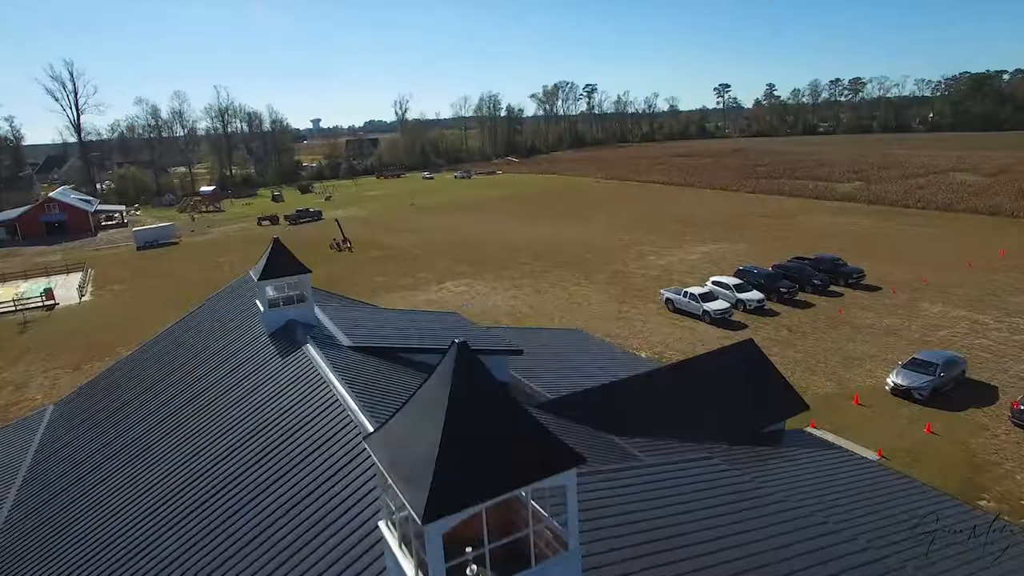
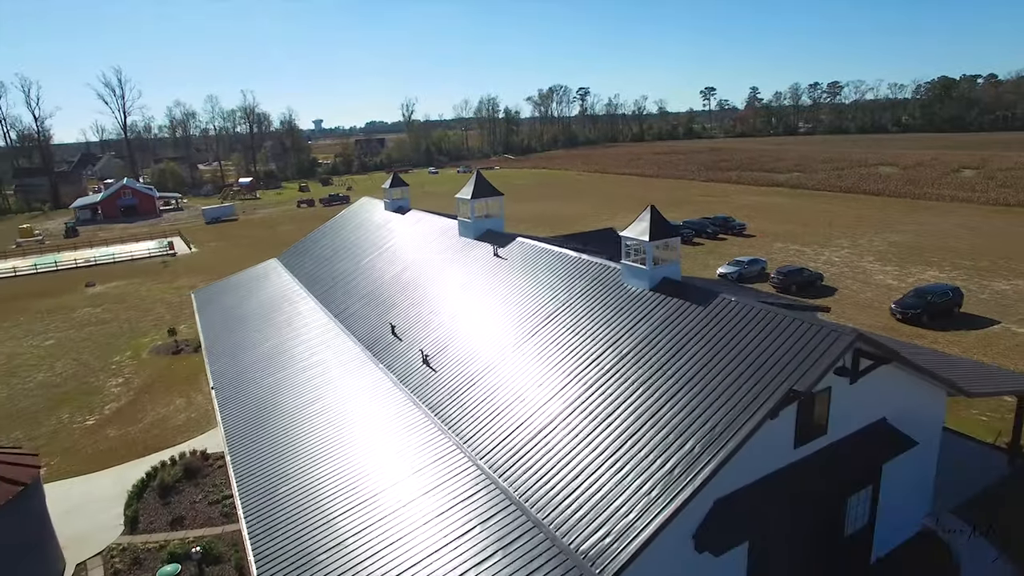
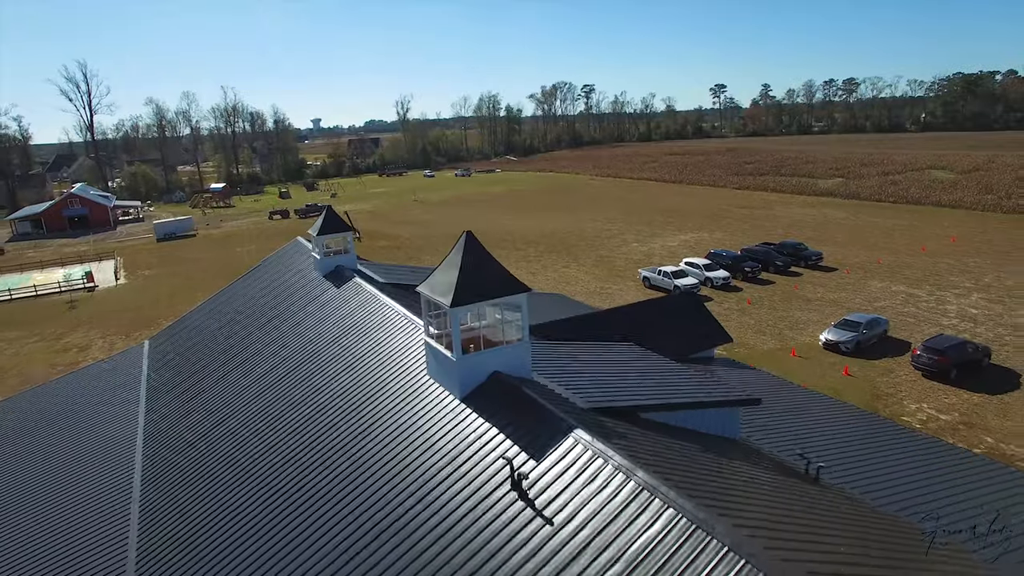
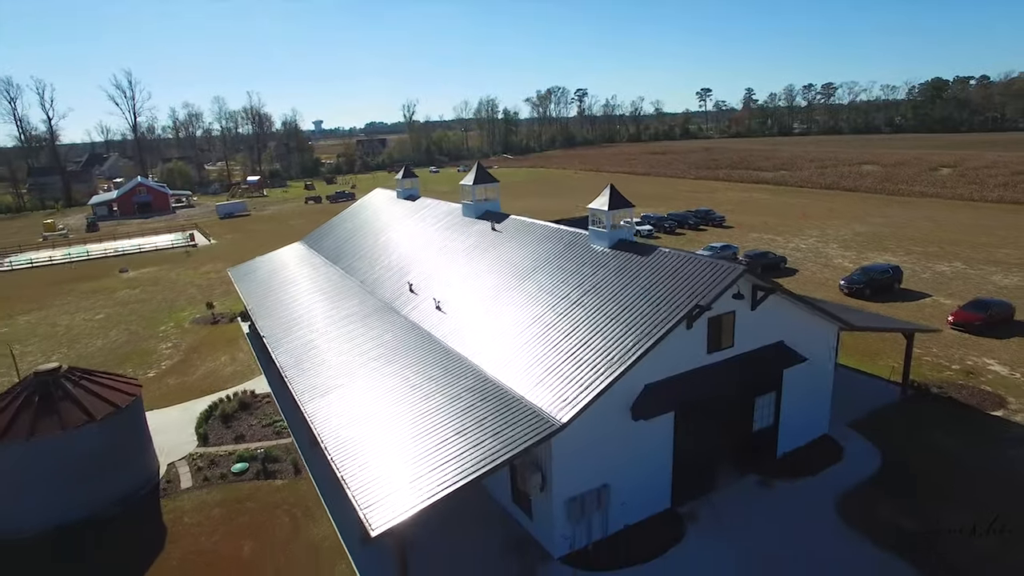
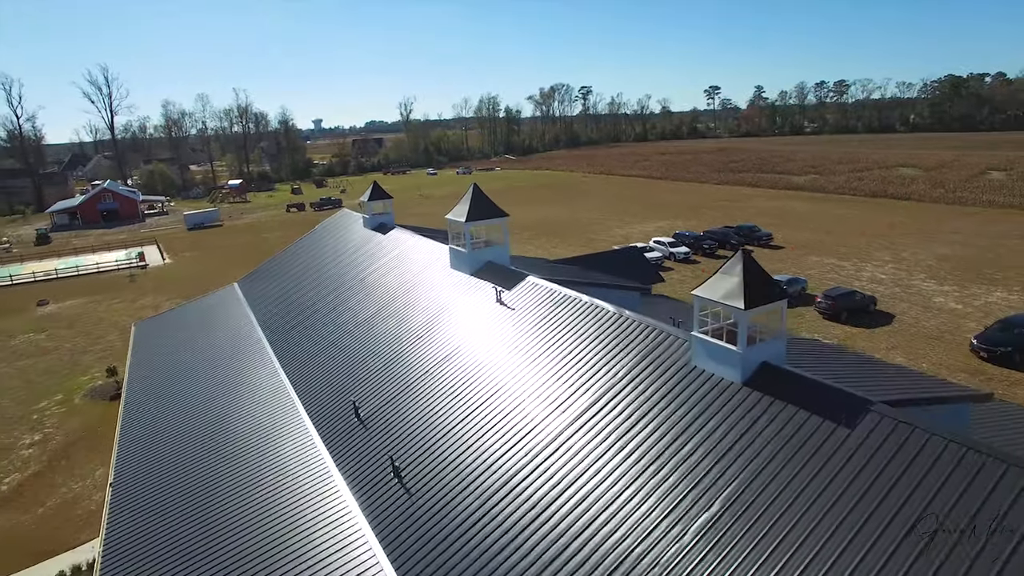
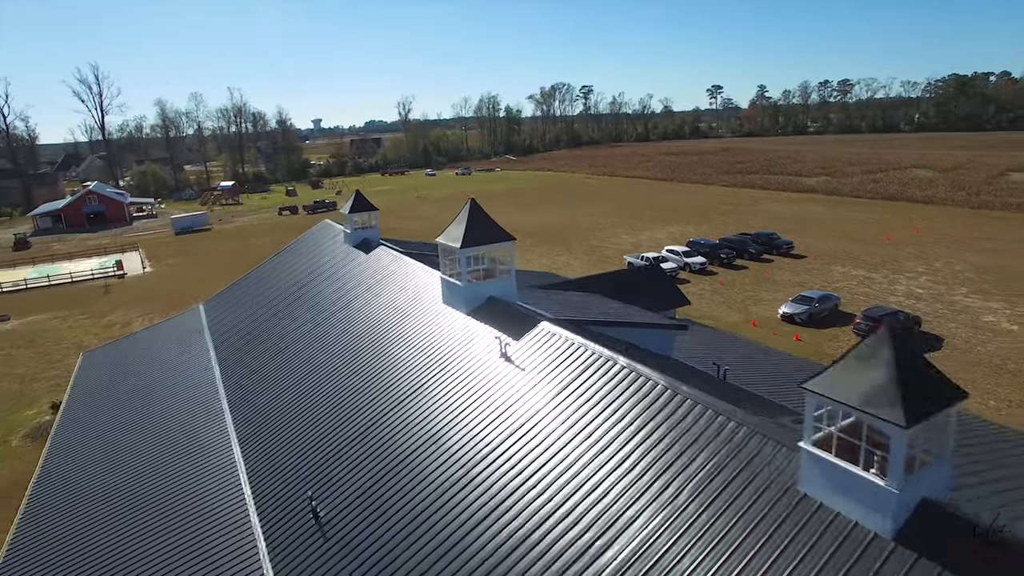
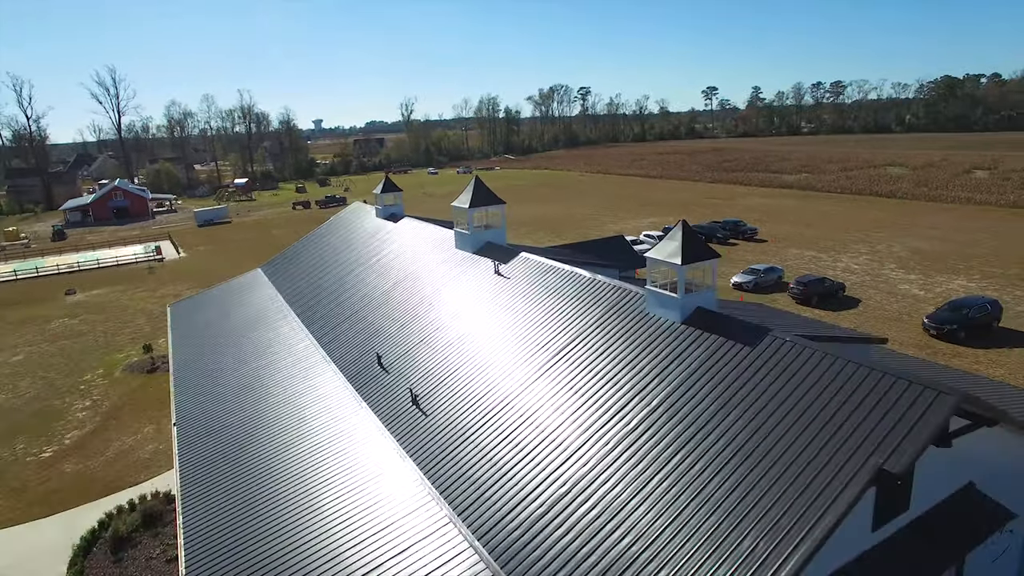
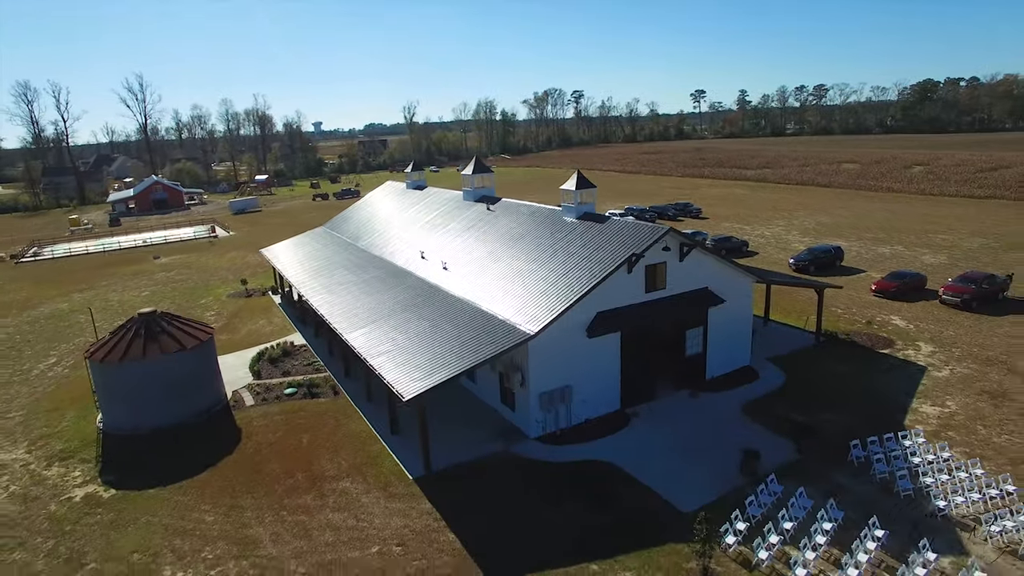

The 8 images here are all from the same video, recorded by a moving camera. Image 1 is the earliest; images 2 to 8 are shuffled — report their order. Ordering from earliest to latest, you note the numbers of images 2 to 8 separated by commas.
3, 6, 5, 7, 2, 4, 8
